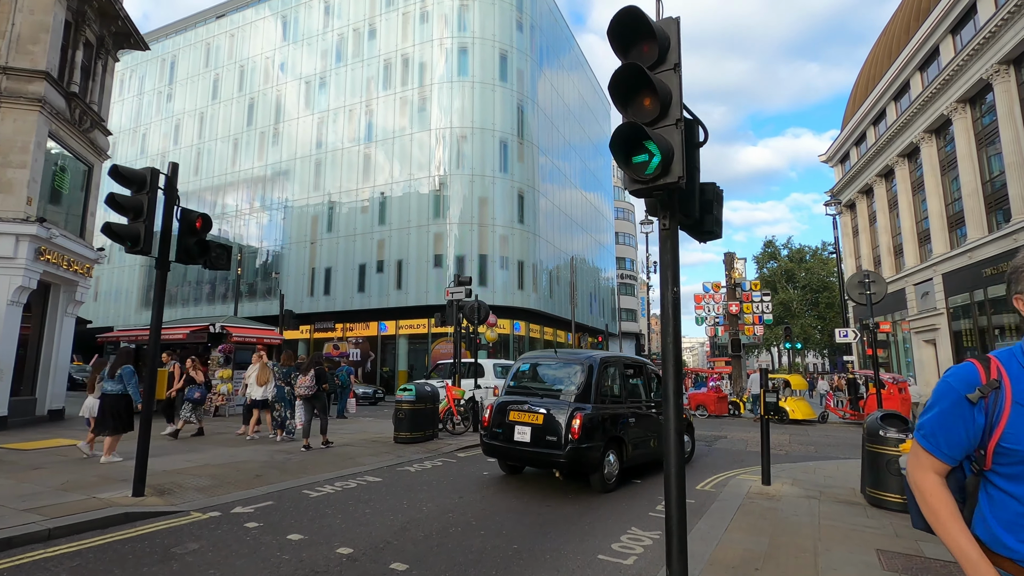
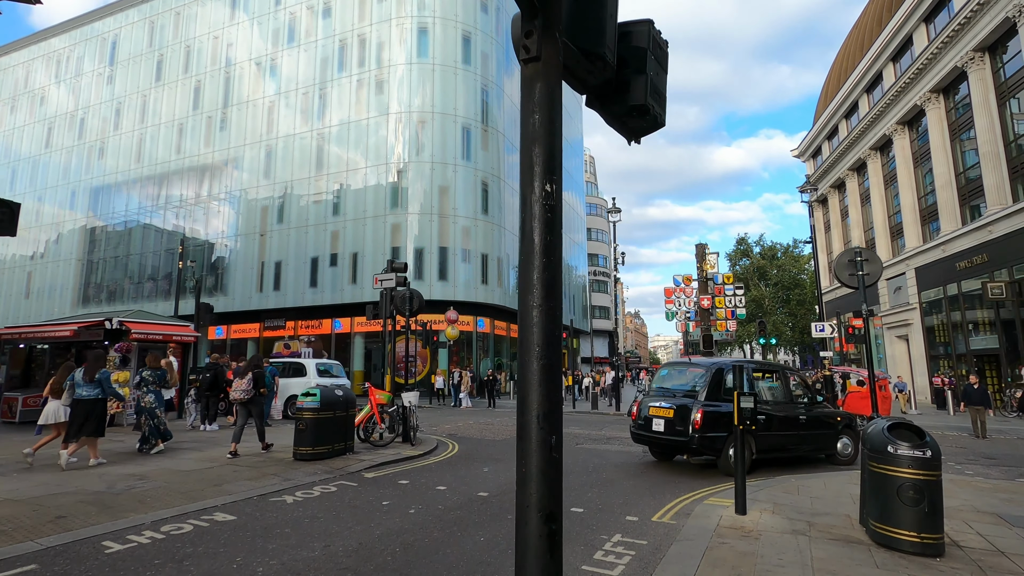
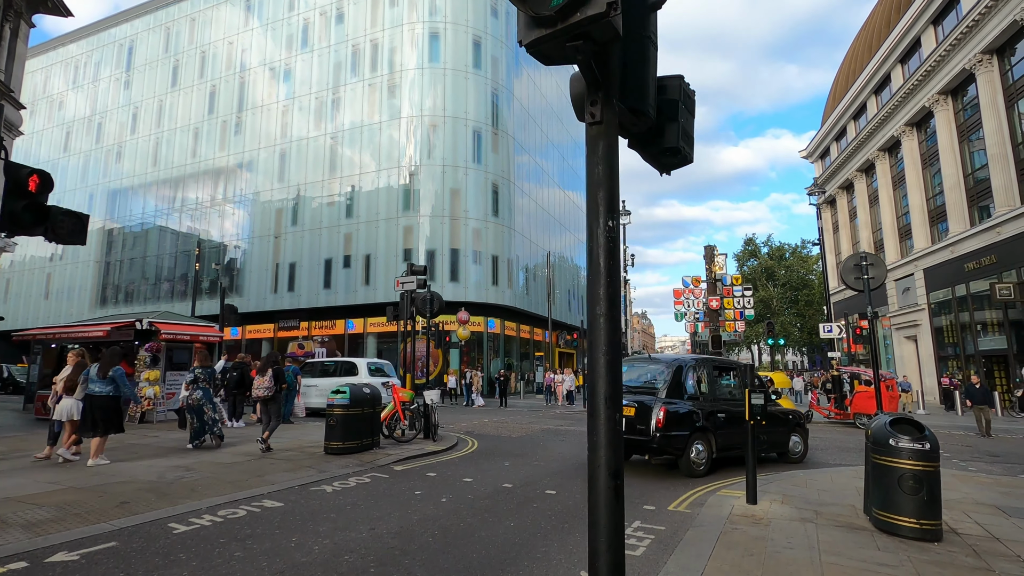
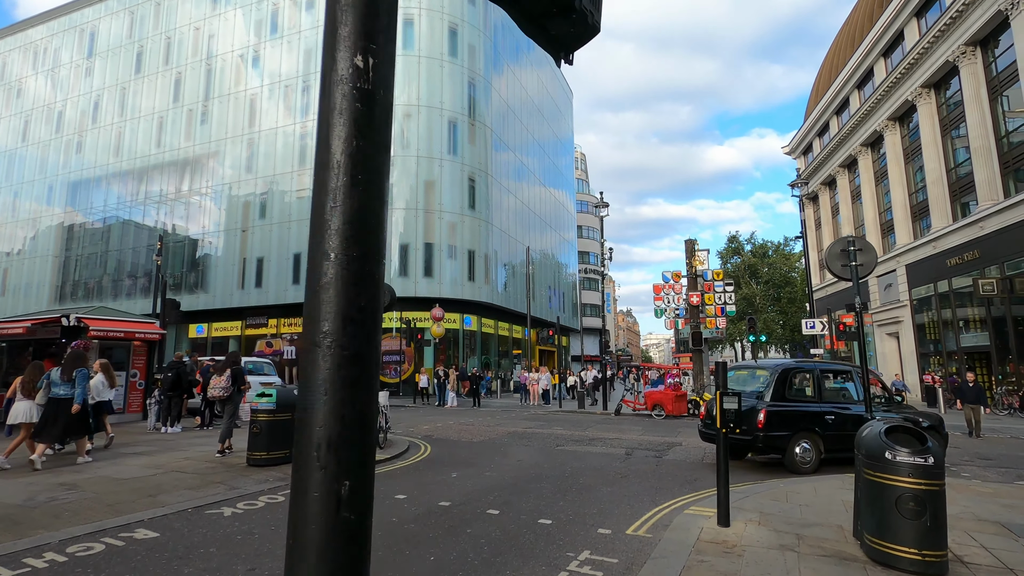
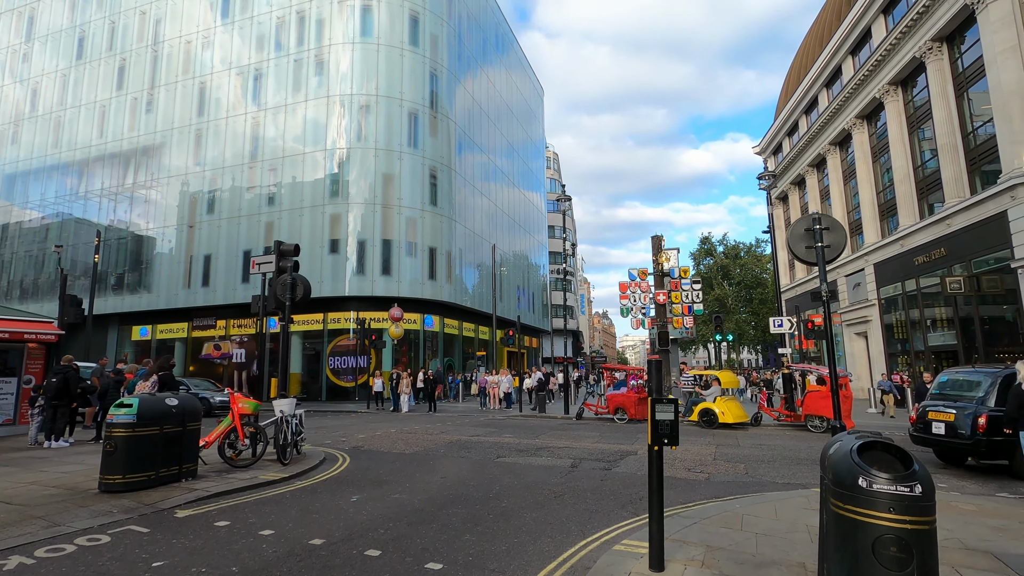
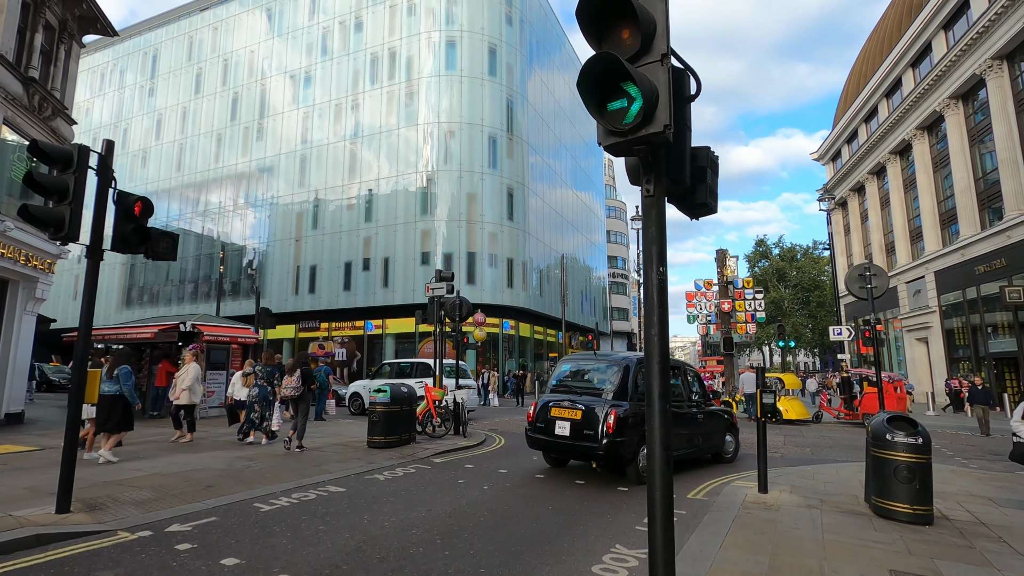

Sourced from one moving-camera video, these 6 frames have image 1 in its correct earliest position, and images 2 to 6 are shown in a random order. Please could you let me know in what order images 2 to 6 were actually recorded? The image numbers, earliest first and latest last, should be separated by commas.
6, 3, 2, 4, 5
